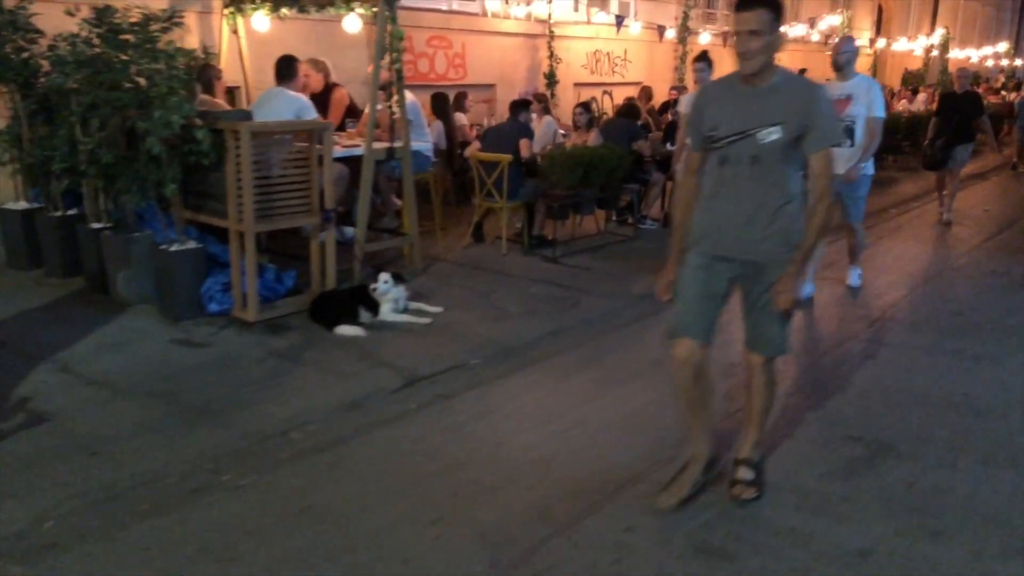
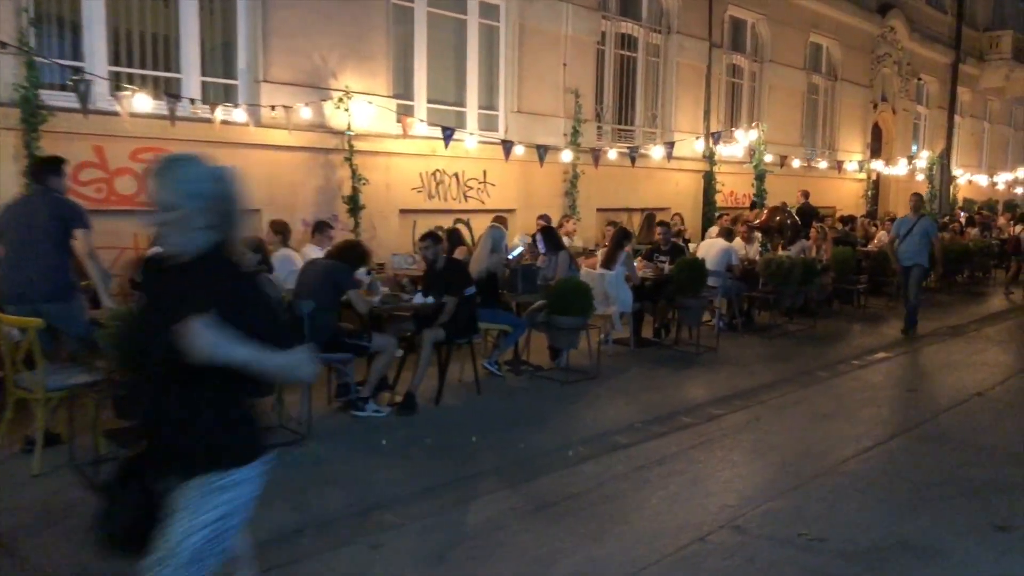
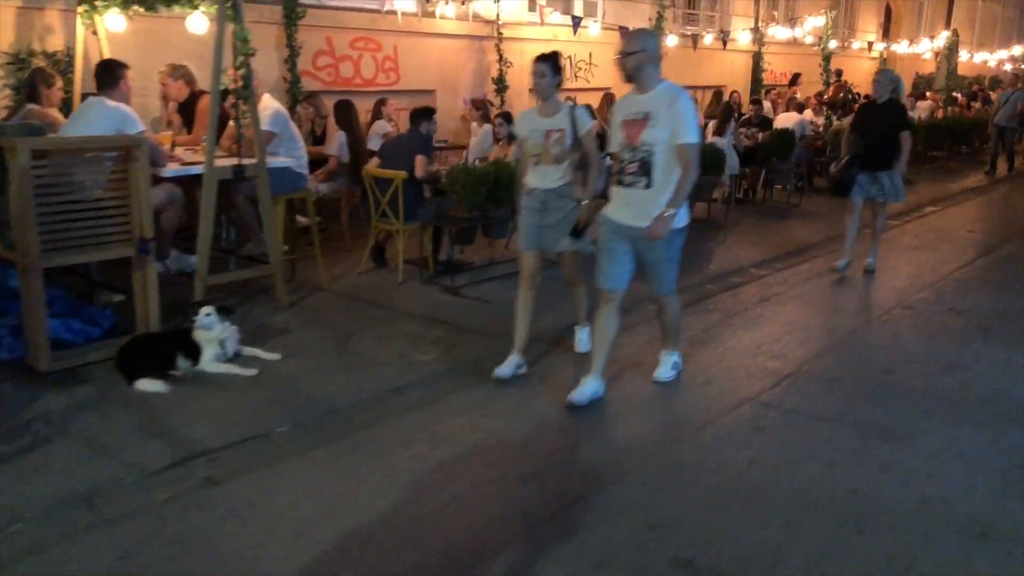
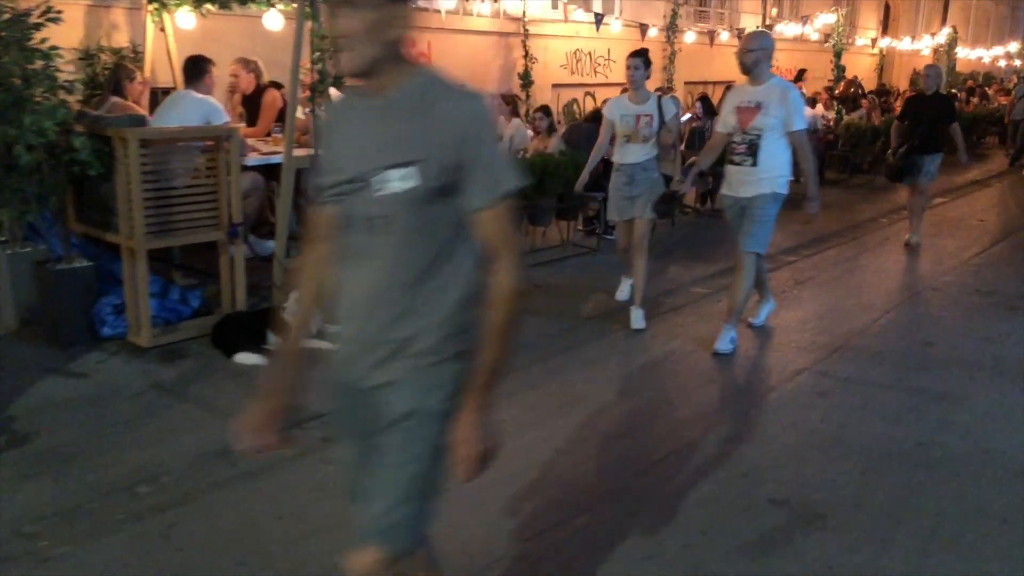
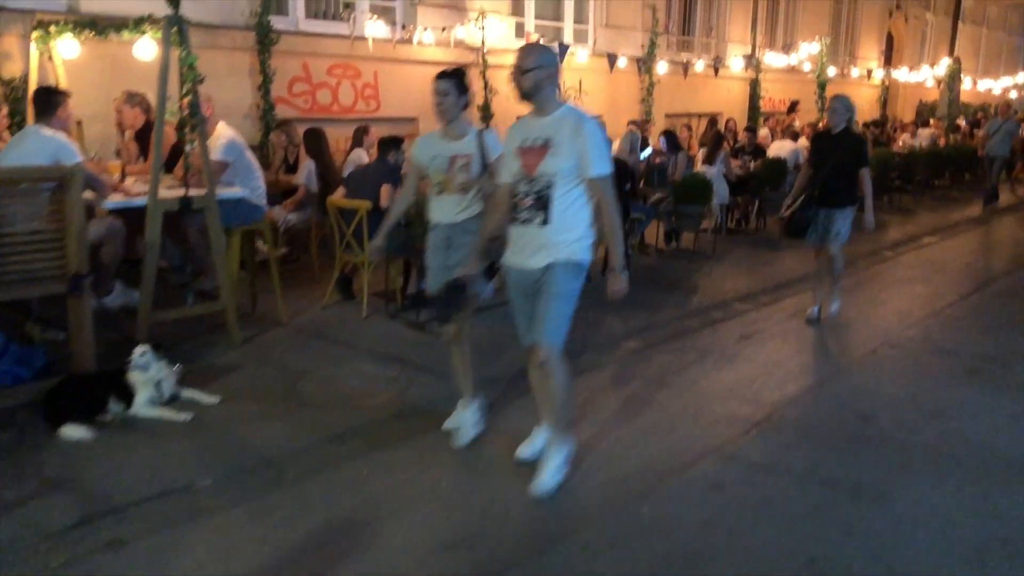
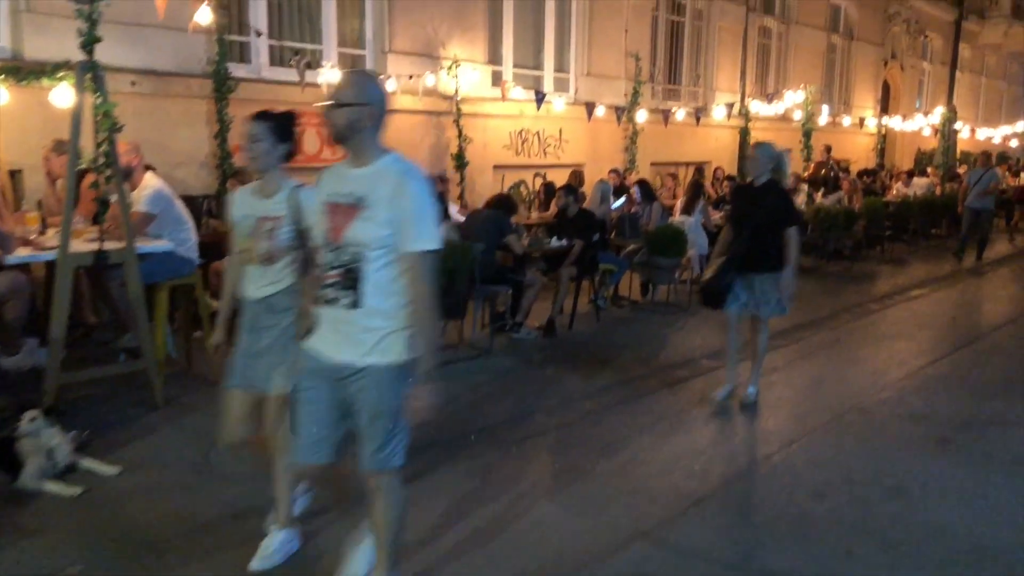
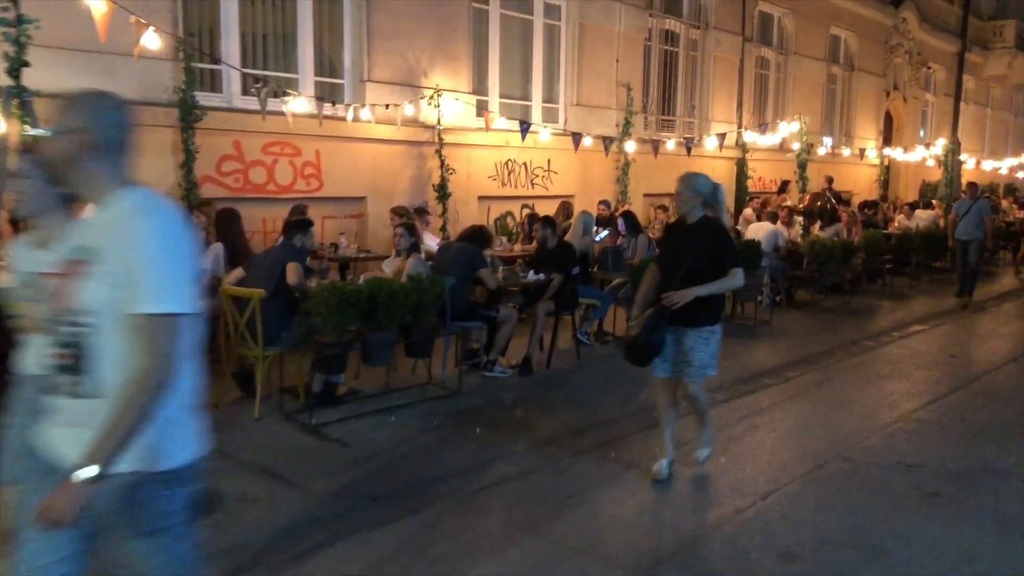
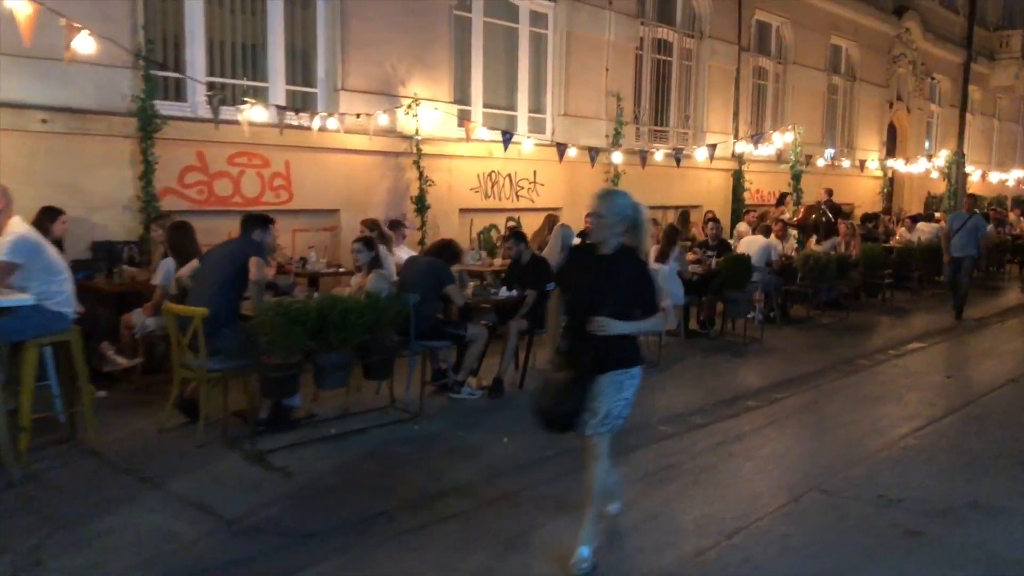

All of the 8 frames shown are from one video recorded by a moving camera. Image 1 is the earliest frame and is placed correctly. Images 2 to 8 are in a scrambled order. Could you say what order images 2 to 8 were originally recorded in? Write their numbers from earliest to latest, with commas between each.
4, 3, 5, 6, 7, 8, 2
